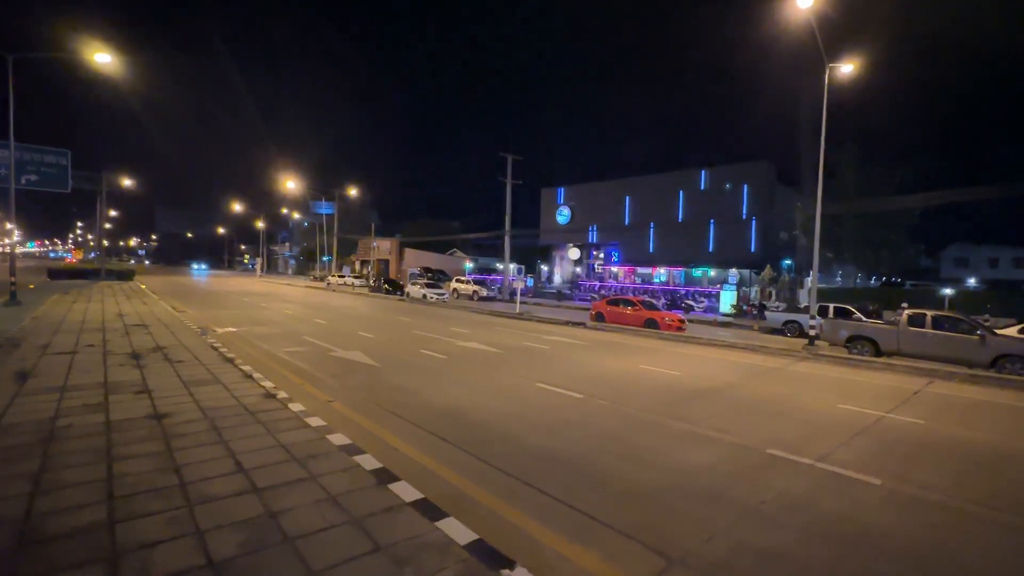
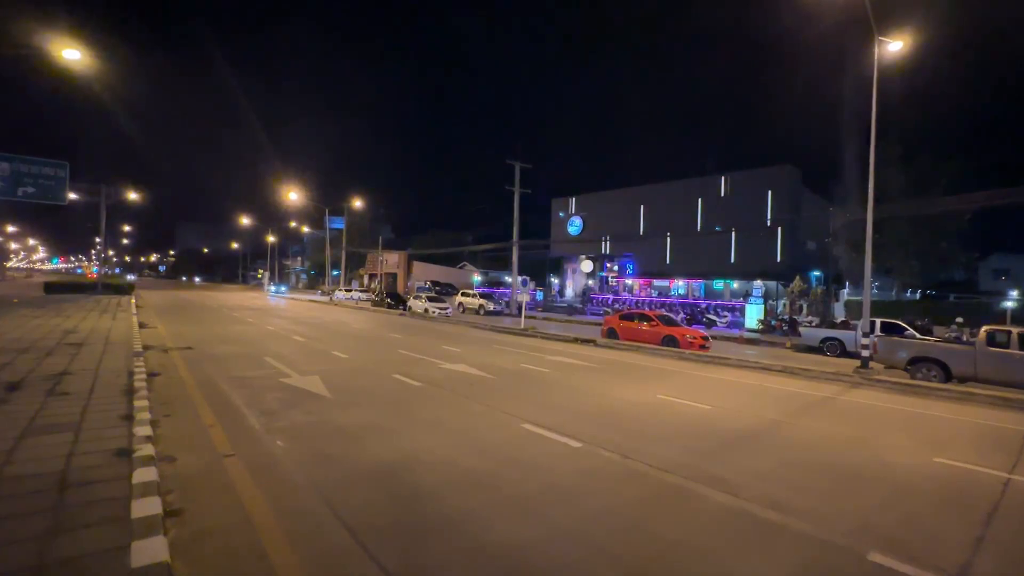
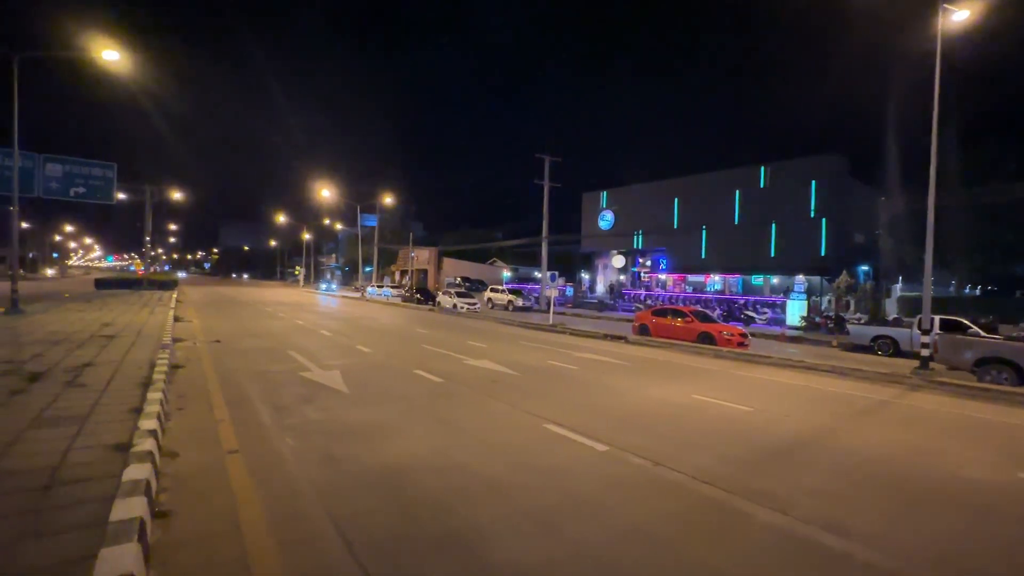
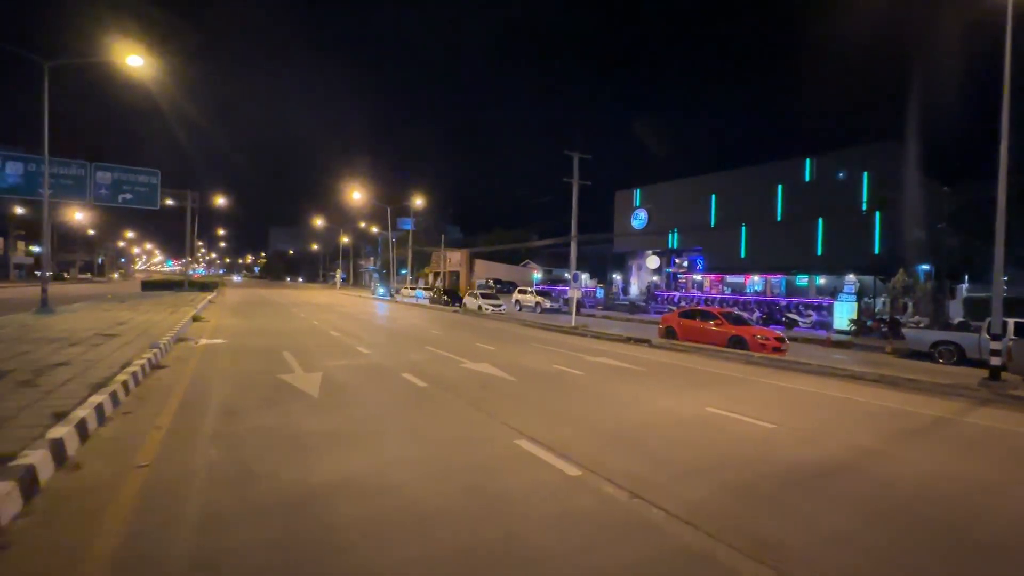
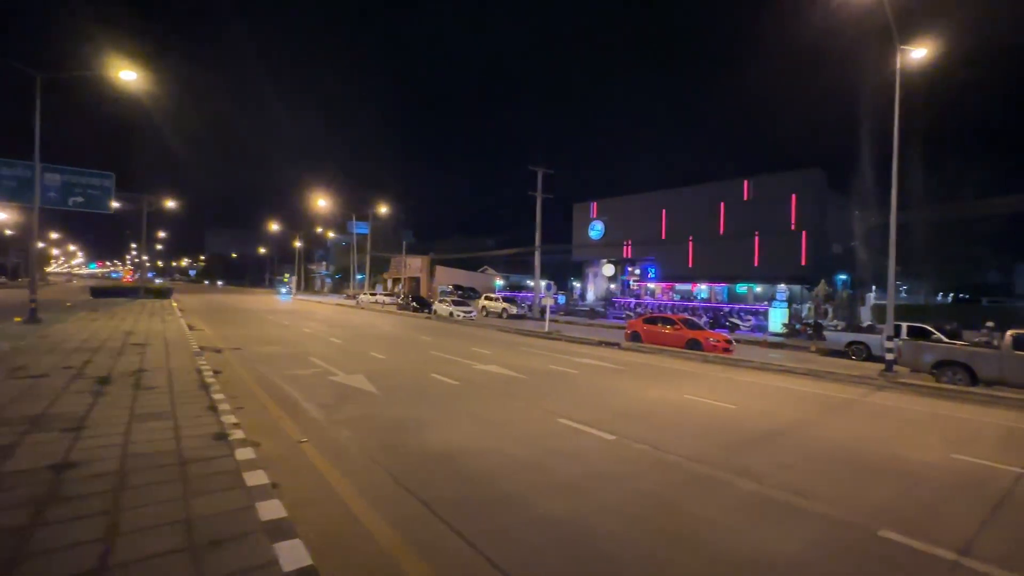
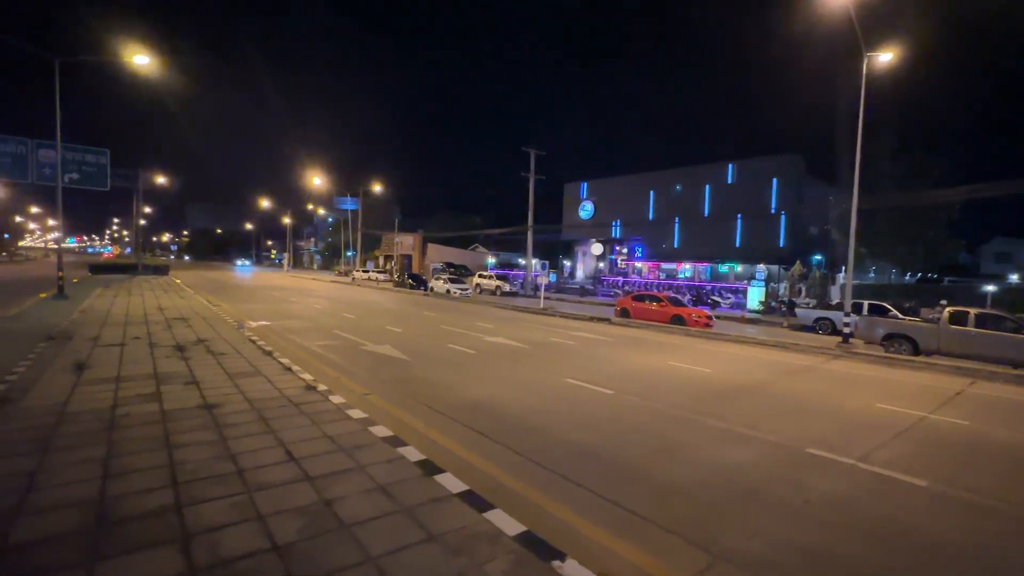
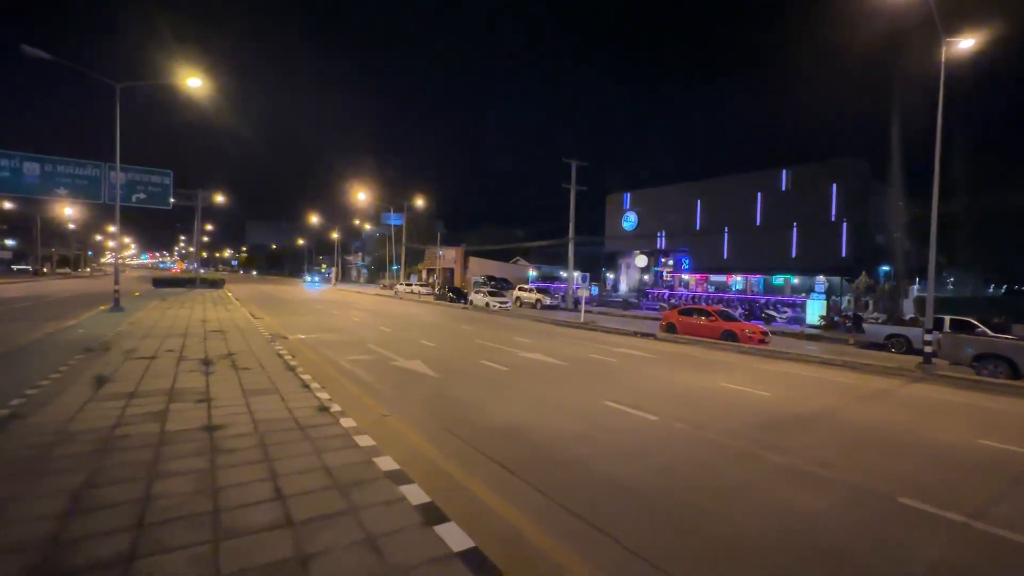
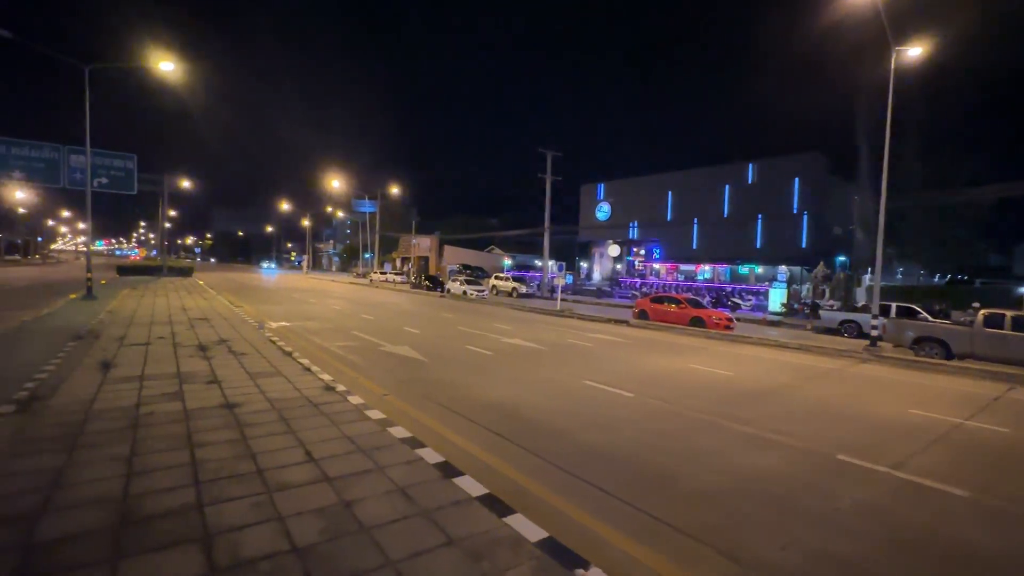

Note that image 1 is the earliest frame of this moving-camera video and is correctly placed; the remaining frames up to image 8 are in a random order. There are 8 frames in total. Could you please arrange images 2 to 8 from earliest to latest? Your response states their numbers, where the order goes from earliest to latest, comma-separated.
6, 8, 7, 5, 2, 3, 4
